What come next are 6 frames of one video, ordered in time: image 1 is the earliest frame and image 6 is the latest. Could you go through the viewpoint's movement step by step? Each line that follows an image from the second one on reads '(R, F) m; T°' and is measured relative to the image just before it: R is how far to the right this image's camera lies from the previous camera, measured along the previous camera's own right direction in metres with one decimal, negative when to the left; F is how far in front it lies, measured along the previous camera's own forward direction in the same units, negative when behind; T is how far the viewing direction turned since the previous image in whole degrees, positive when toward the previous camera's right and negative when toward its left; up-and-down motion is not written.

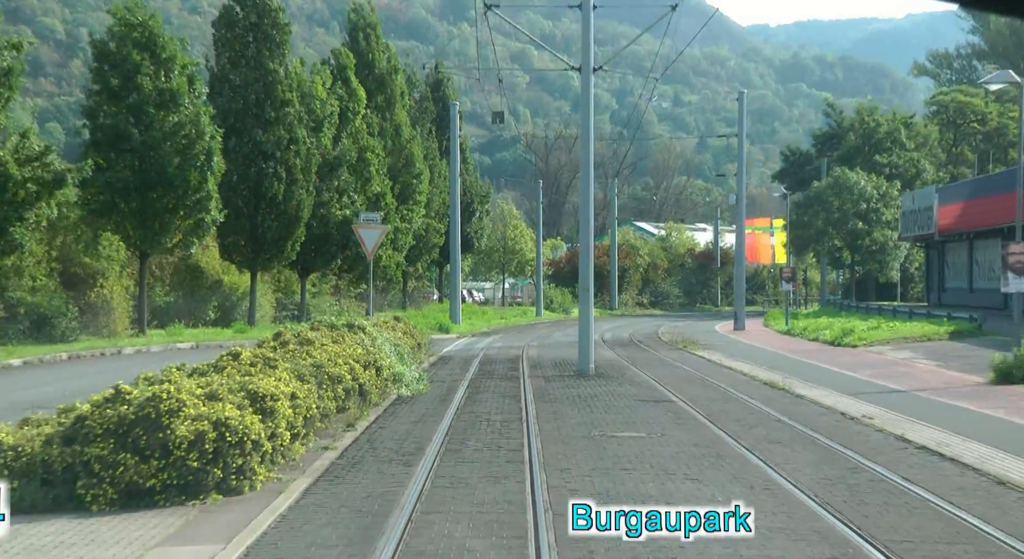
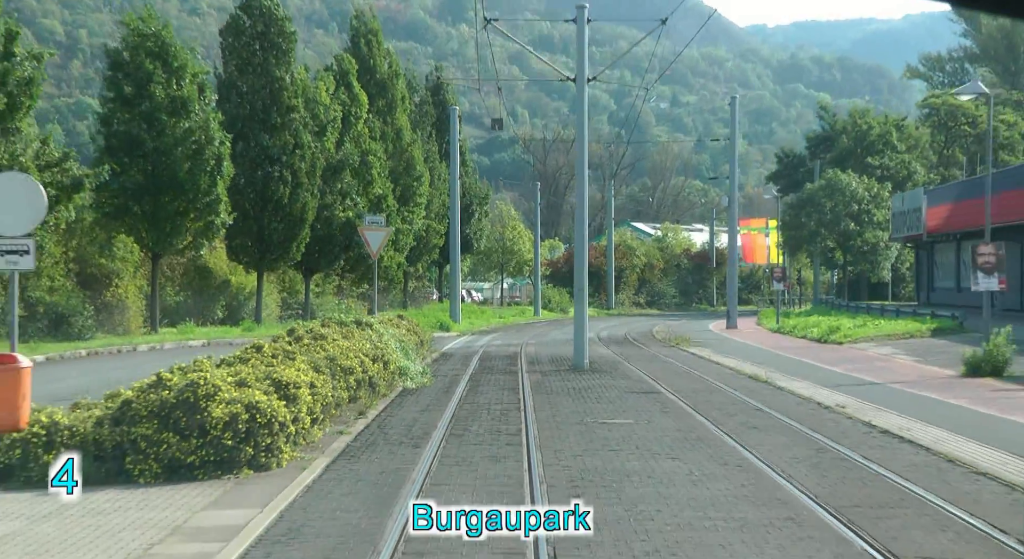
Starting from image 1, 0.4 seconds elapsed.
(0.0, -1.2) m; 0°
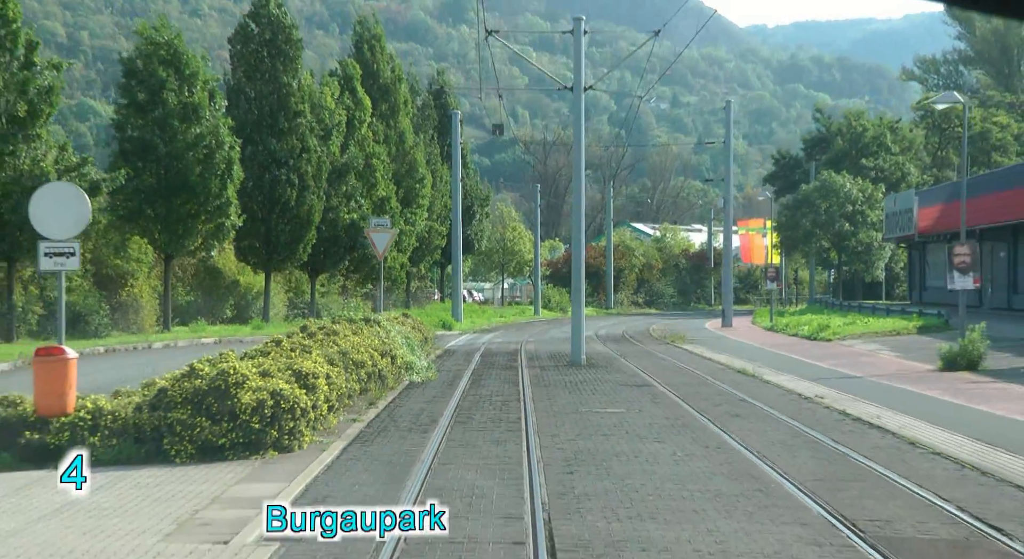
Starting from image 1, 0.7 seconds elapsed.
(0.0, -1.1) m; 0°
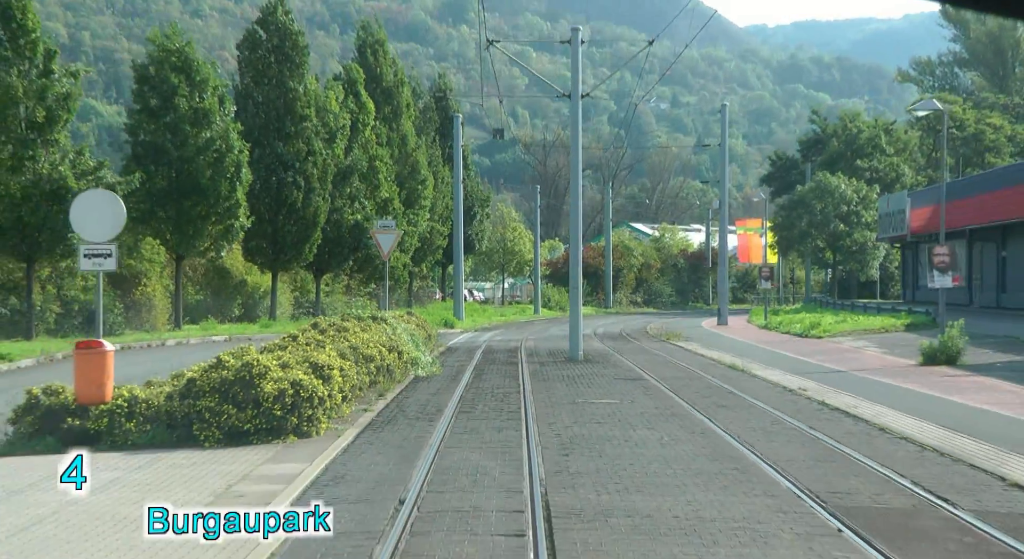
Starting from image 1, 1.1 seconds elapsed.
(0.0, -1.1) m; 0°
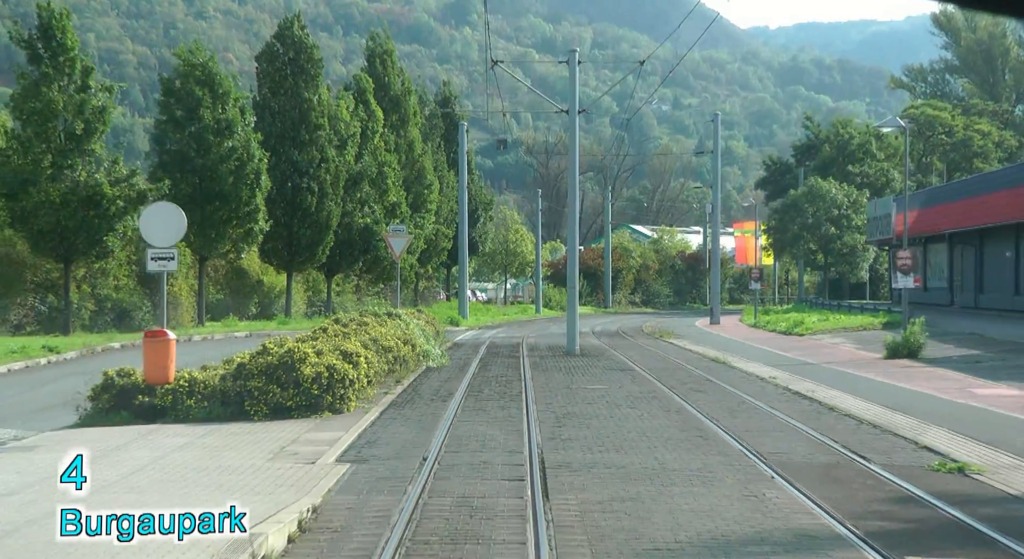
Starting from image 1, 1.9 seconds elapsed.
(0.0, -2.3) m; 0°
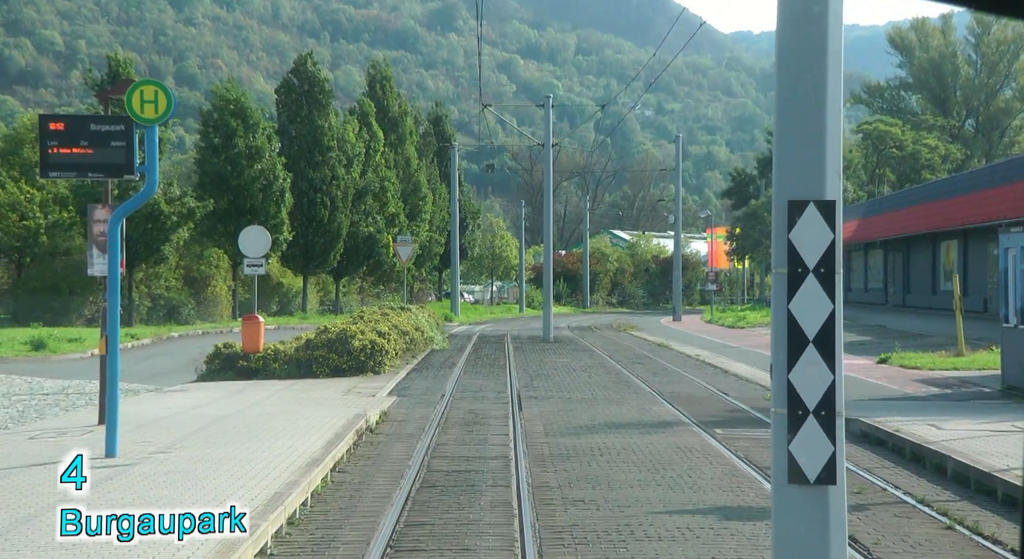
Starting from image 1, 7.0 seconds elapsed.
(0.0, -6.5) m; +1°
